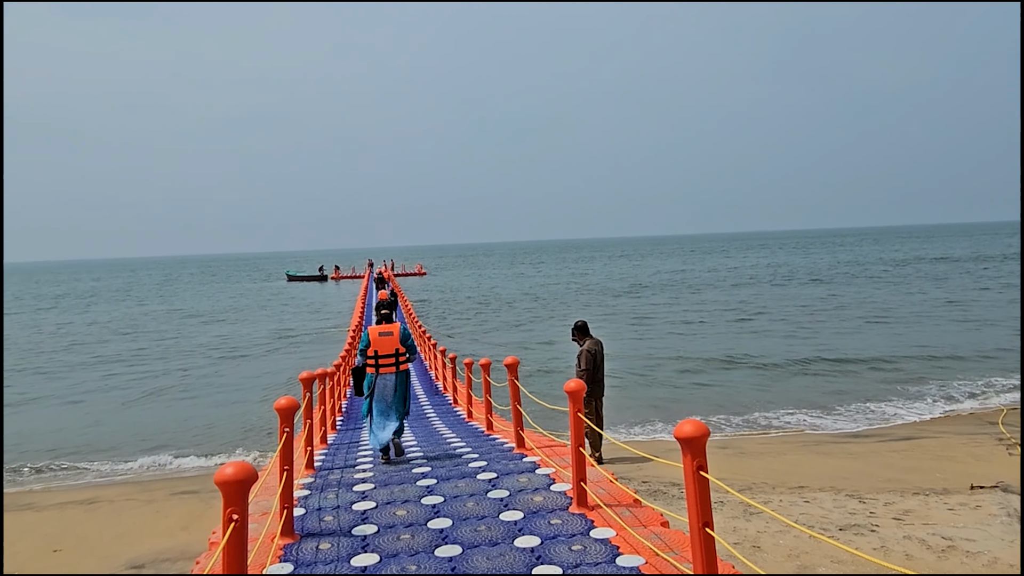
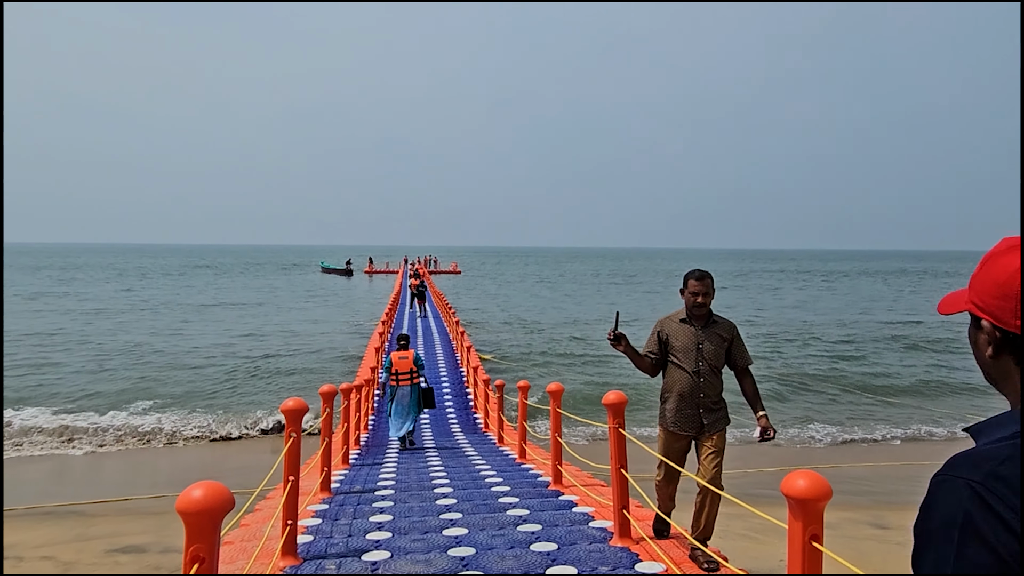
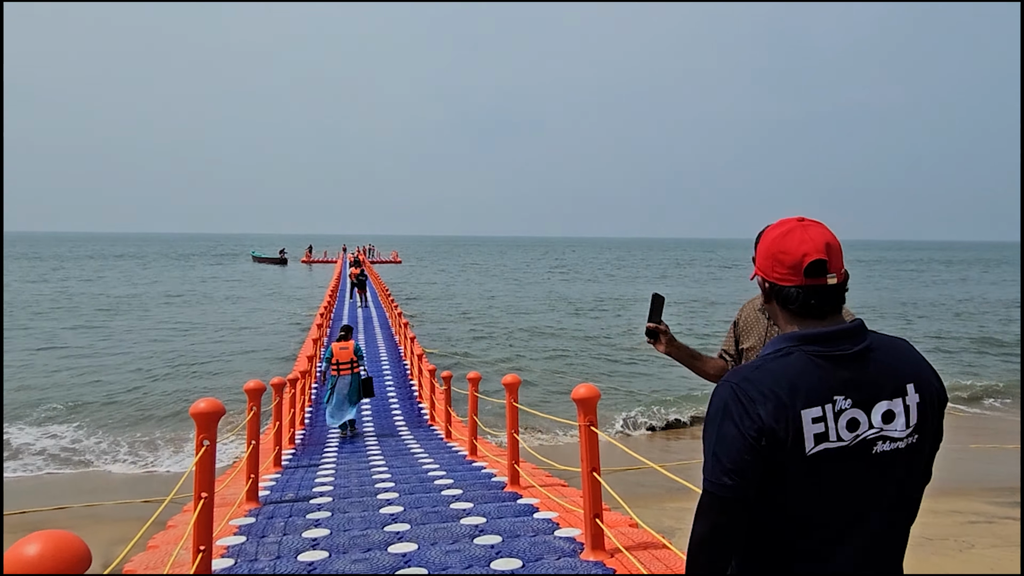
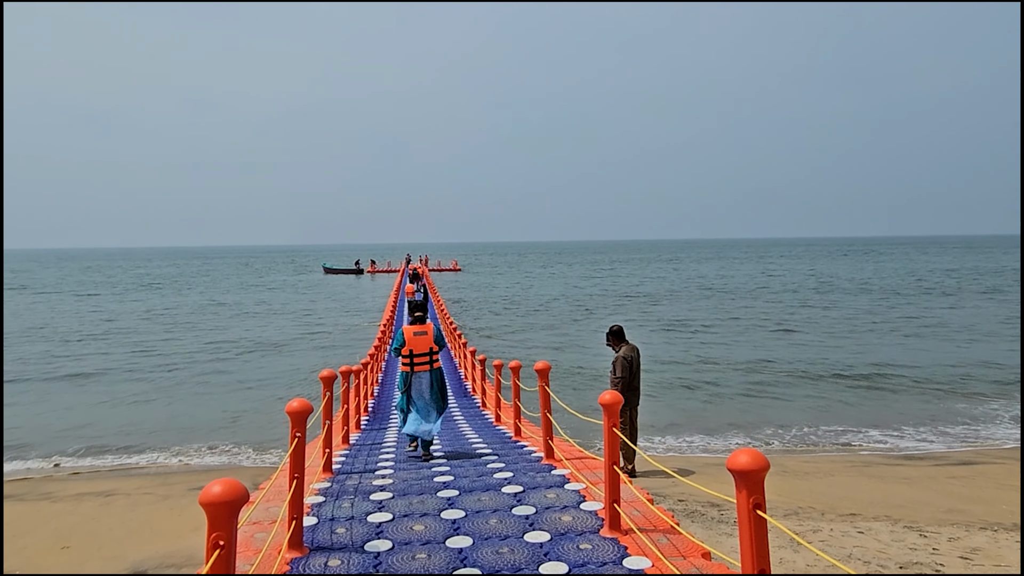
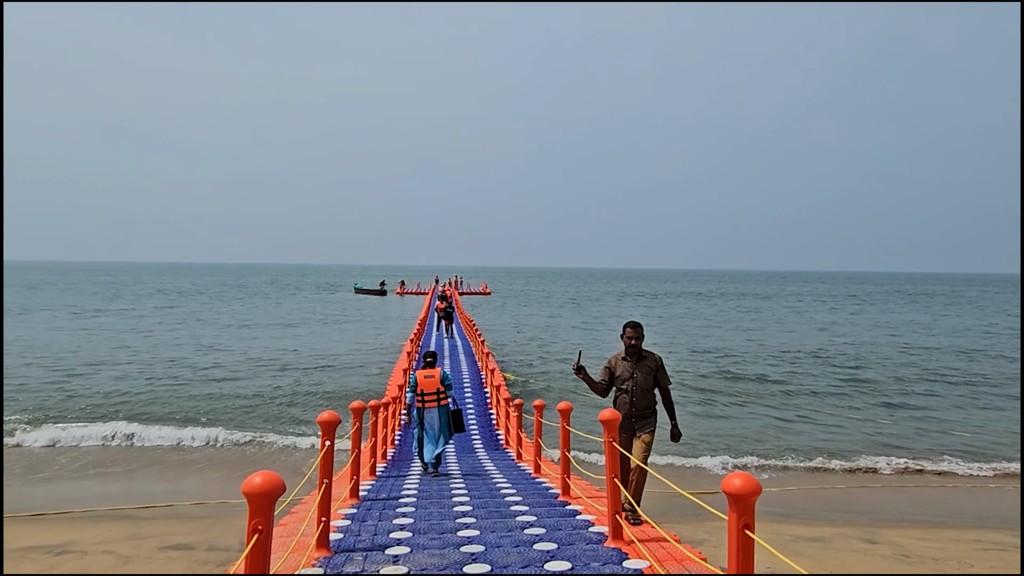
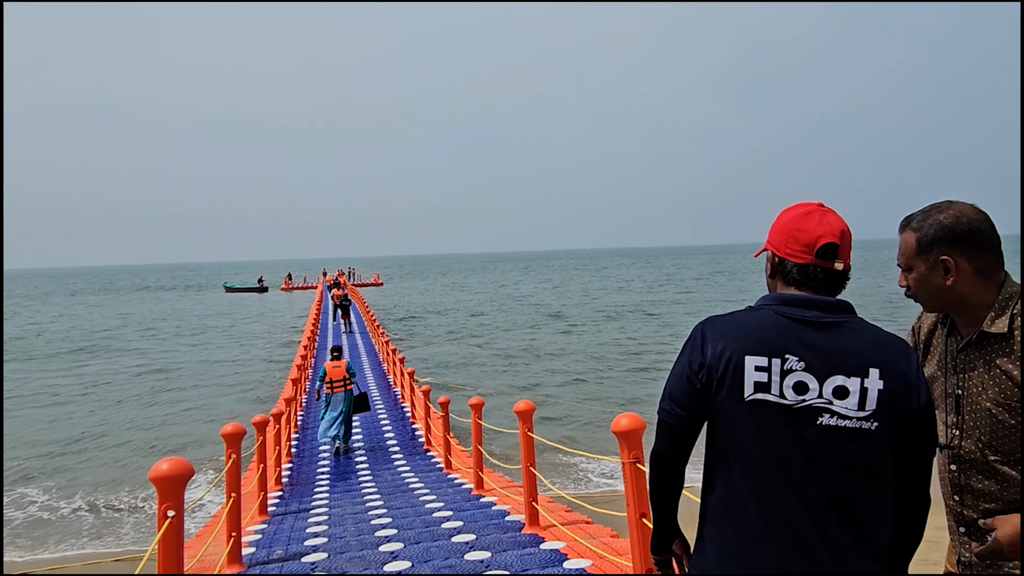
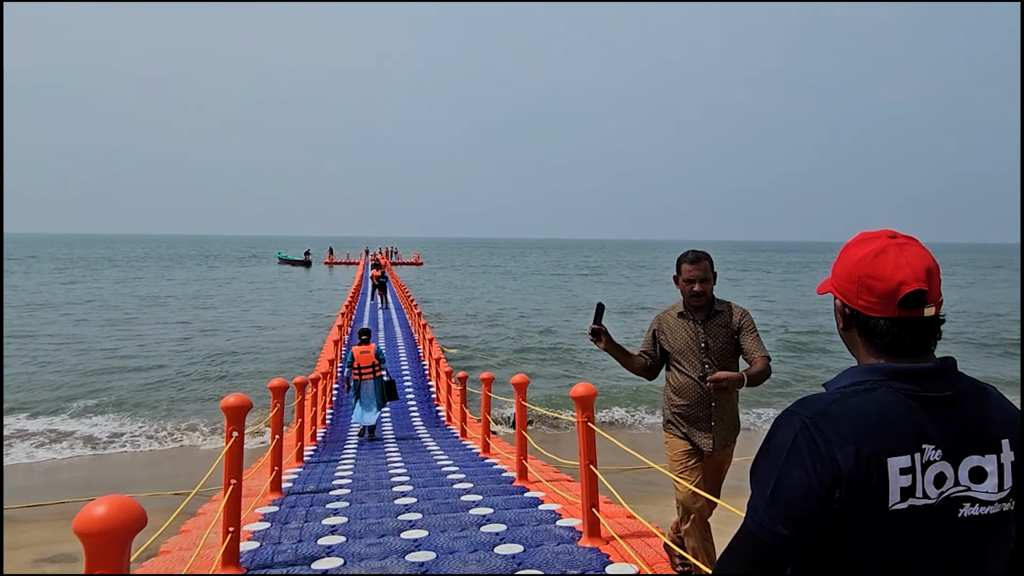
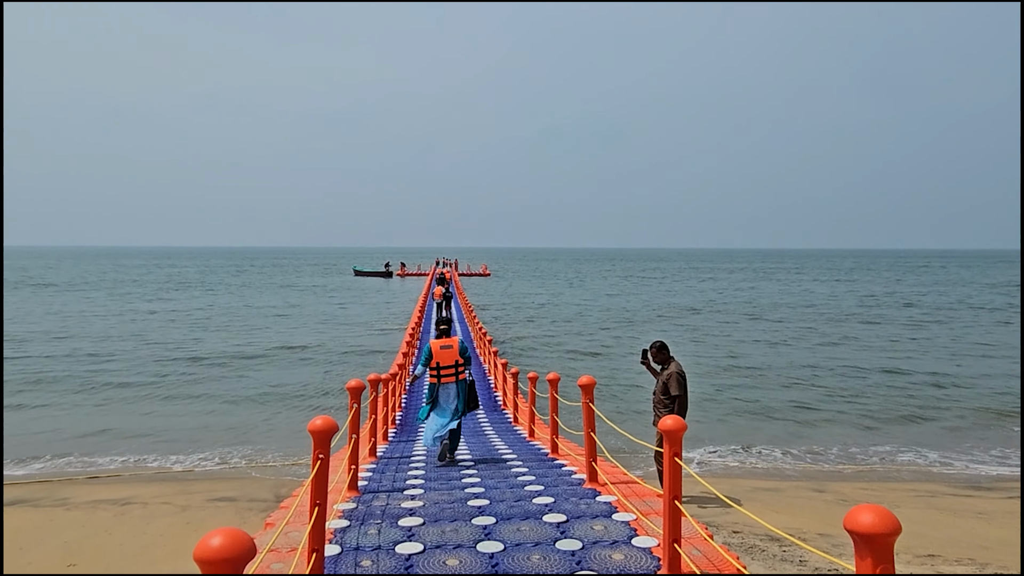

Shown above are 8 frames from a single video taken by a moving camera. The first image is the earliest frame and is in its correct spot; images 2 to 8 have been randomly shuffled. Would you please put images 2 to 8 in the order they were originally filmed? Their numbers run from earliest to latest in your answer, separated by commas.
4, 8, 5, 2, 7, 3, 6
